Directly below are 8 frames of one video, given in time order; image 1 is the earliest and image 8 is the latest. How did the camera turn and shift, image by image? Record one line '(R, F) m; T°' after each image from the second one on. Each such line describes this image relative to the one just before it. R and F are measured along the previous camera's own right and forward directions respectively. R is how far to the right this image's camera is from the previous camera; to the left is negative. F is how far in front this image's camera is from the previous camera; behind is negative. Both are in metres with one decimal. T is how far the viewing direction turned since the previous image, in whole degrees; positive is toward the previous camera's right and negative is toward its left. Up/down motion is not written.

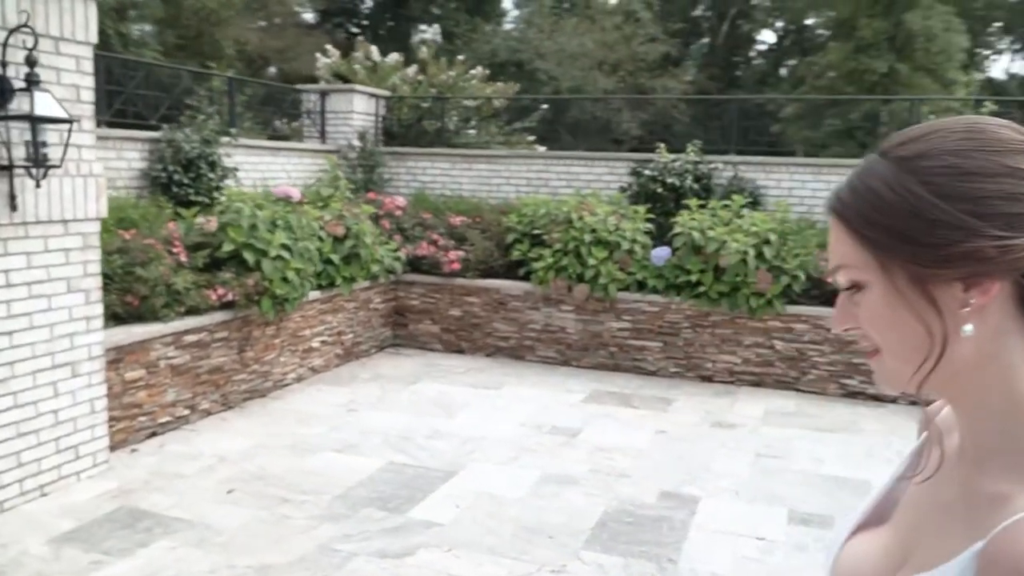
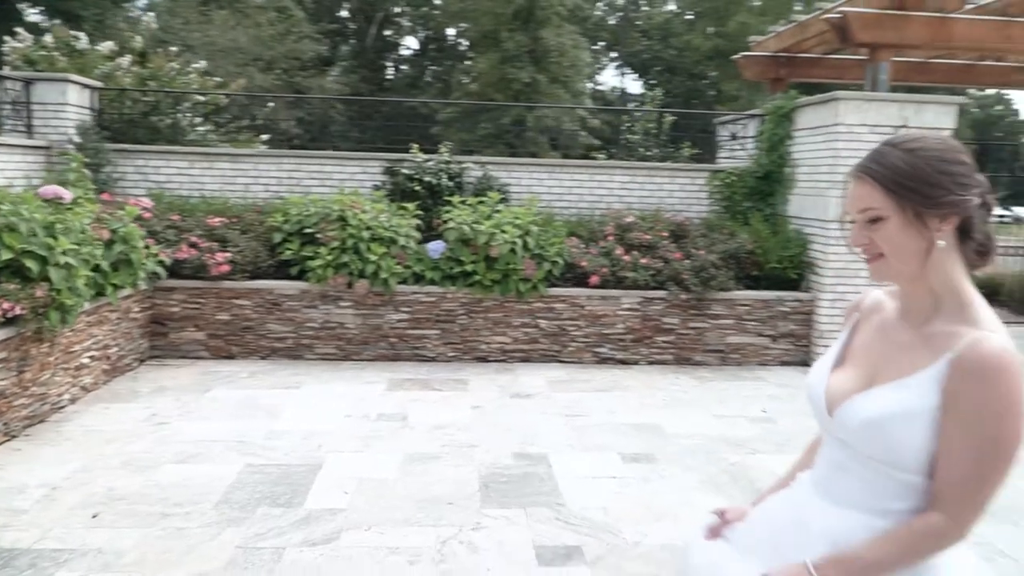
(-1.1, -0.1) m; +24°
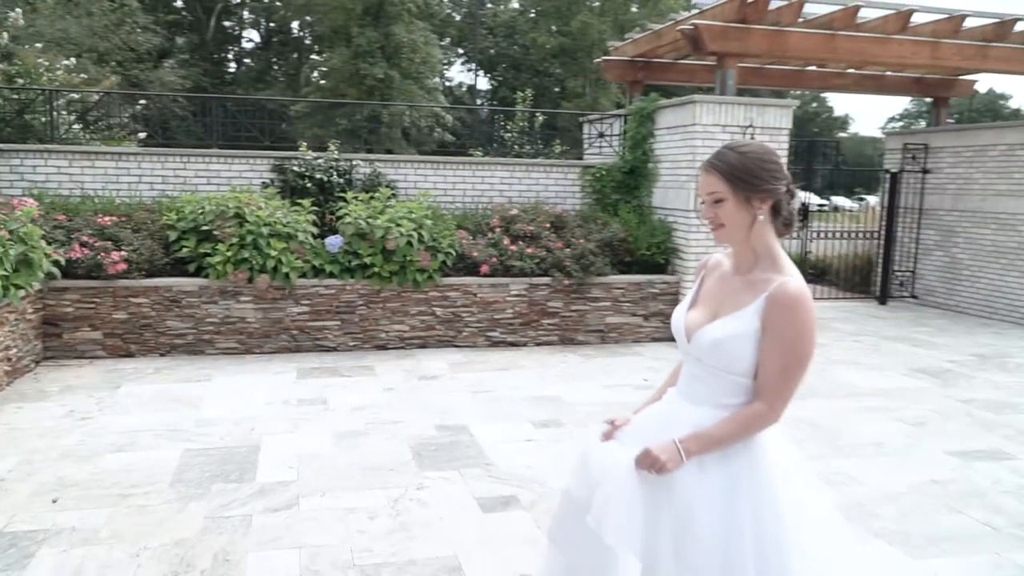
(-0.4, -0.5) m; +10°
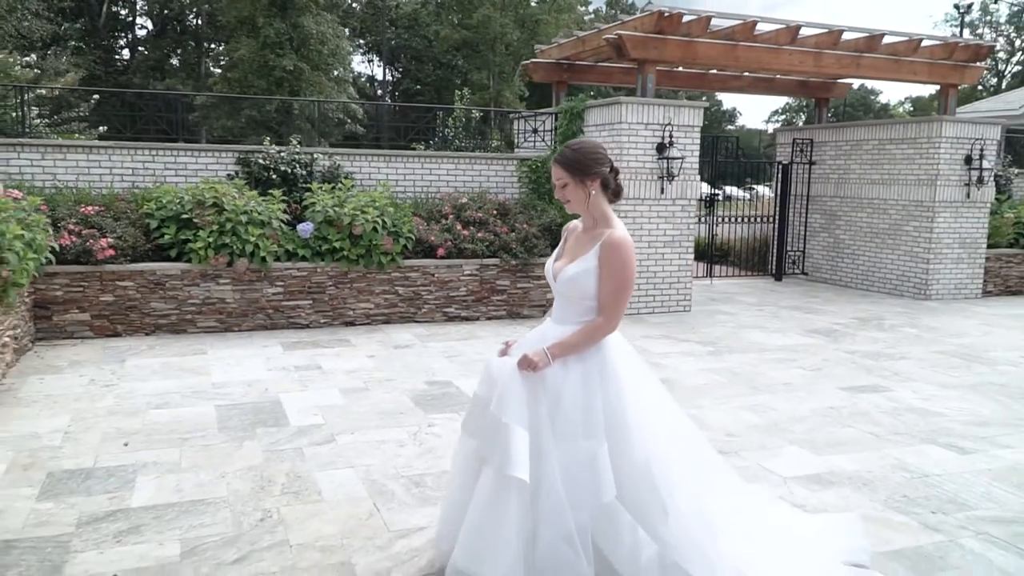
(-0.5, -0.9) m; +7°
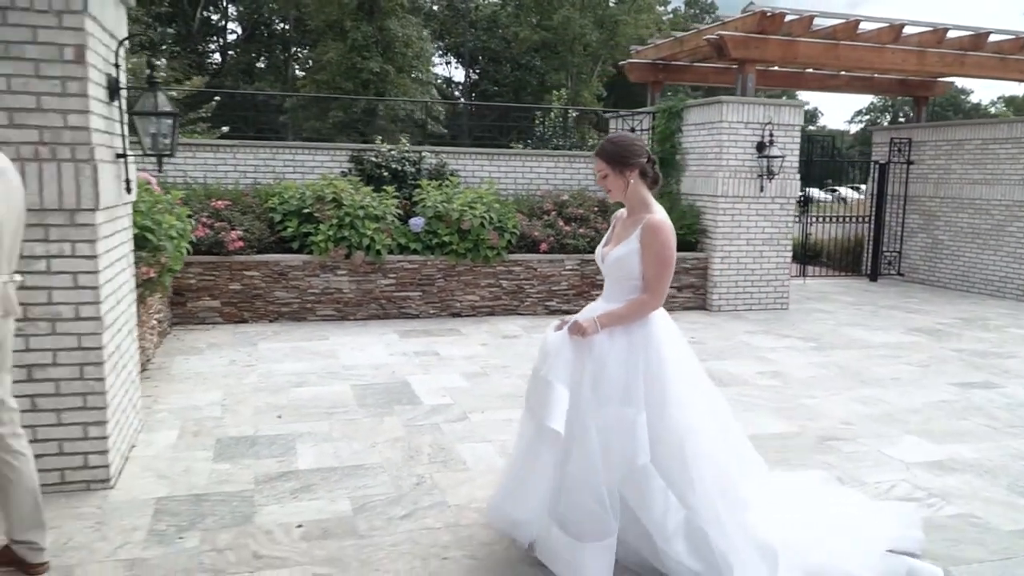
(-0.3, -0.3) m; -5°
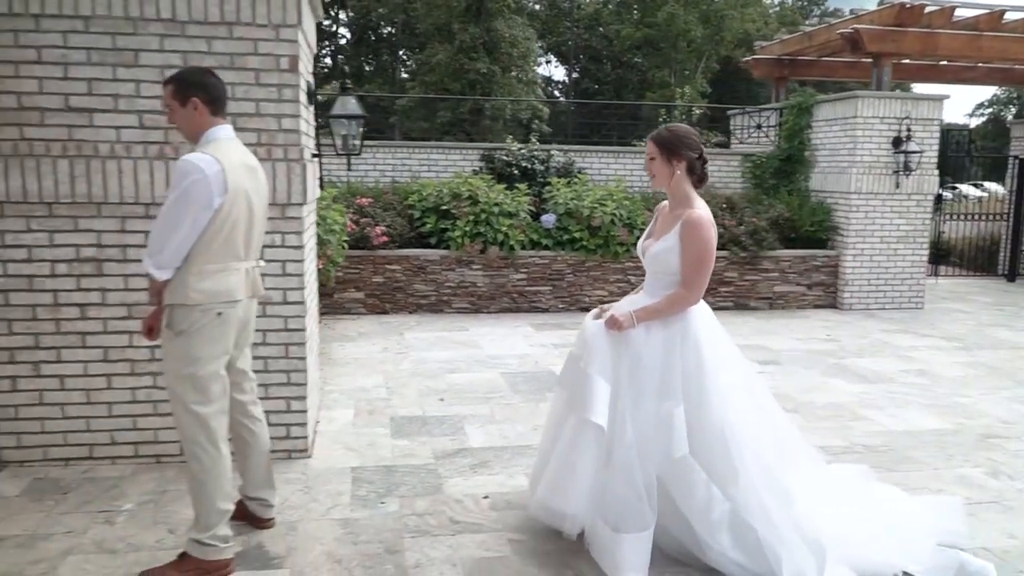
(-0.3, -0.2) m; -6°
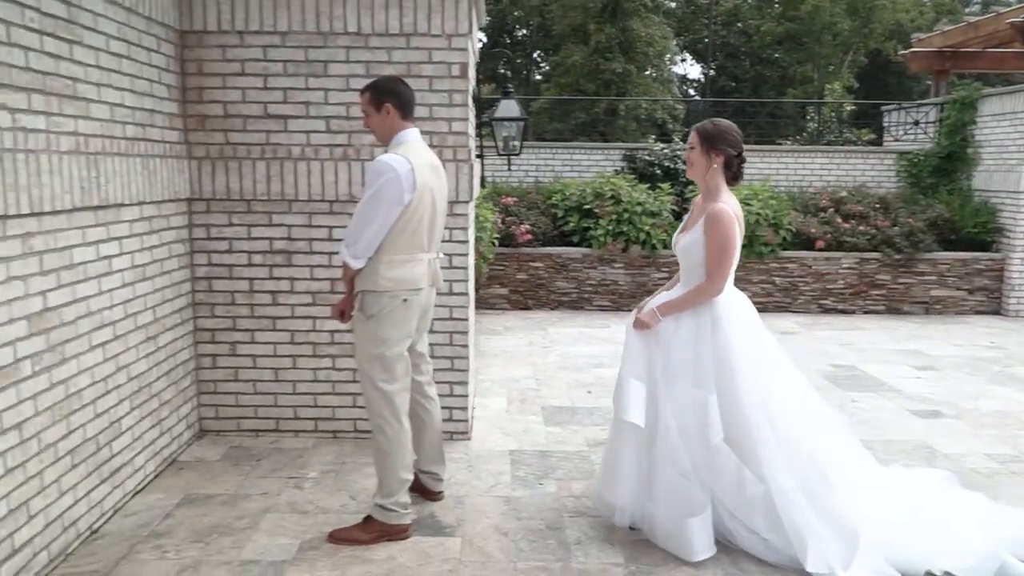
(-0.1, -0.2) m; -9°
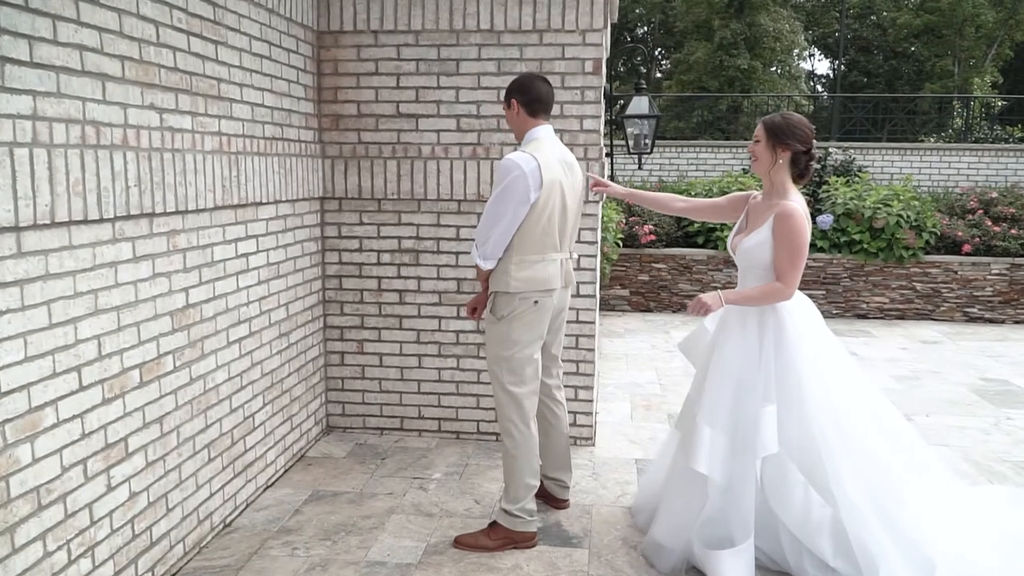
(-0.1, +0.1) m; -8°
